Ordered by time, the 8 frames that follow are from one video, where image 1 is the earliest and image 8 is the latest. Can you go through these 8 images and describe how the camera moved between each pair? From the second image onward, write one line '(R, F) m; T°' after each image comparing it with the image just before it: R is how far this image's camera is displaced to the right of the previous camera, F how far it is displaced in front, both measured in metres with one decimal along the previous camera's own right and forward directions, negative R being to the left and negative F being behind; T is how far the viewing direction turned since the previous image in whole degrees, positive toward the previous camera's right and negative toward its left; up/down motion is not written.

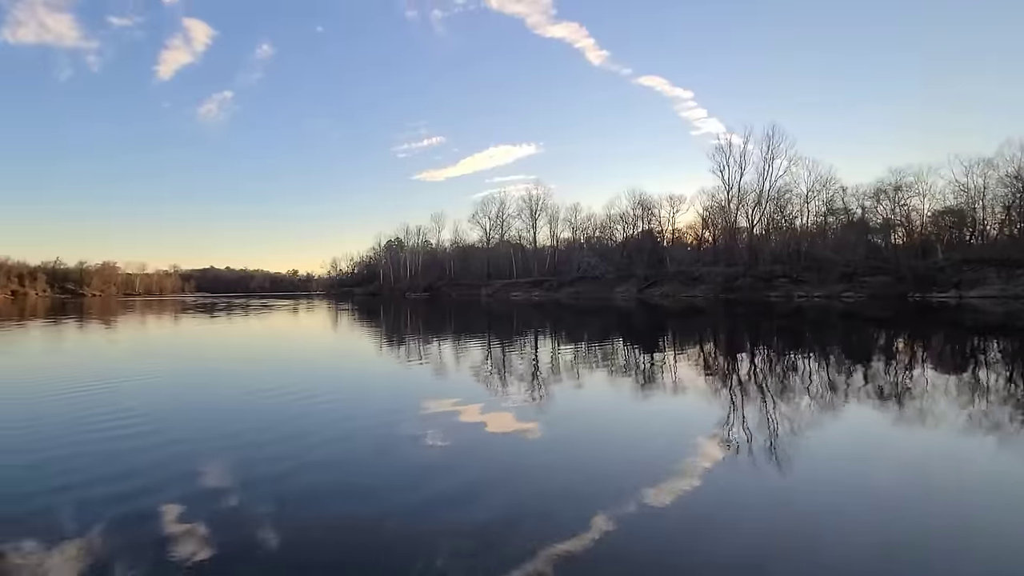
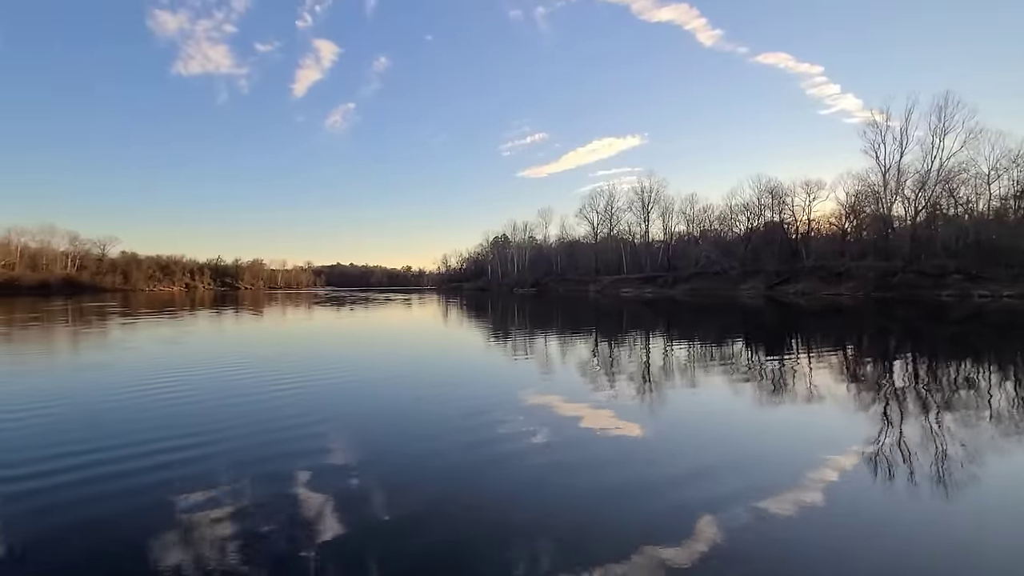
(-0.3, +0.2) m; -12°
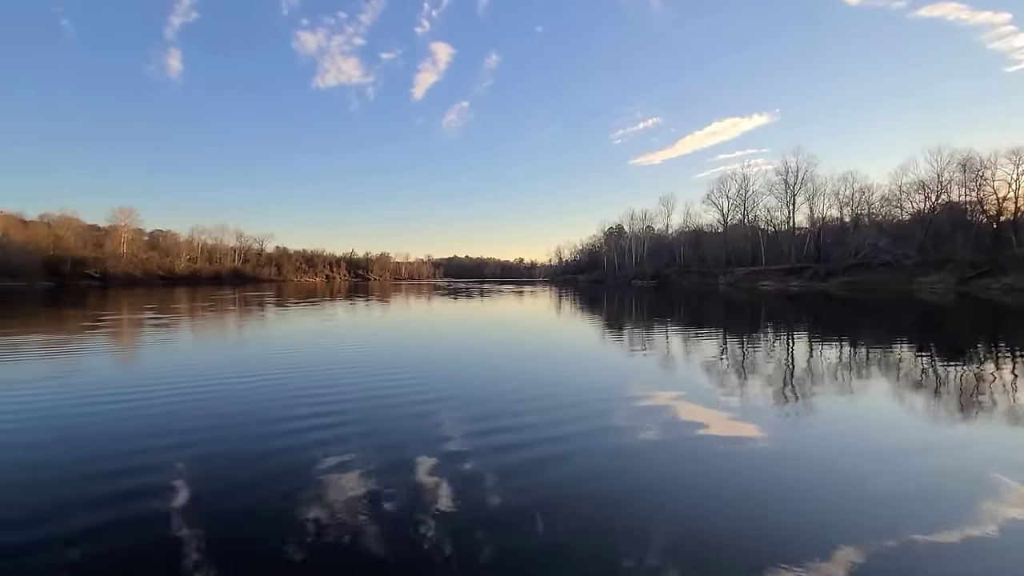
(-0.5, +0.4) m; -13°
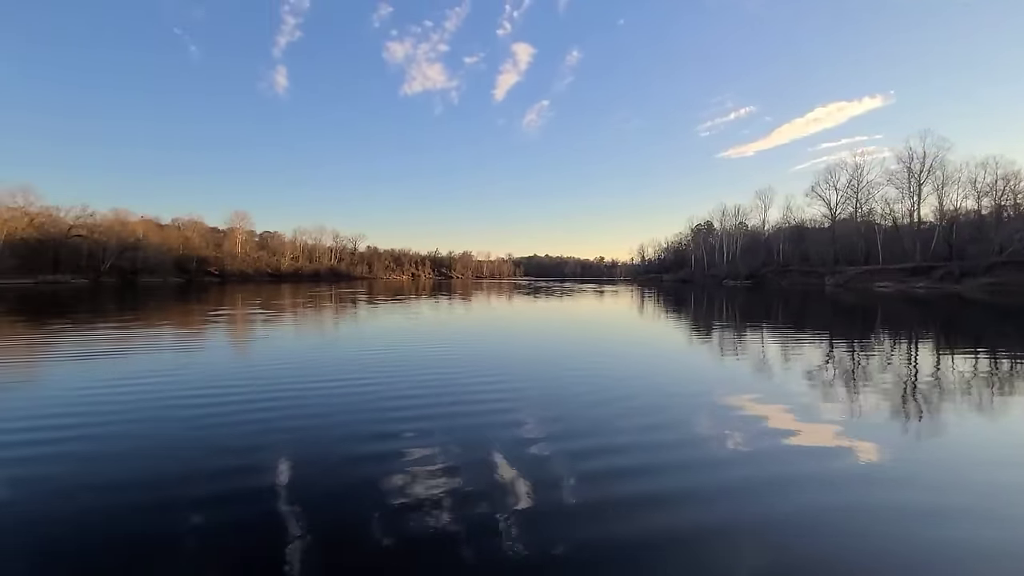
(-0.1, +0.2) m; -9°
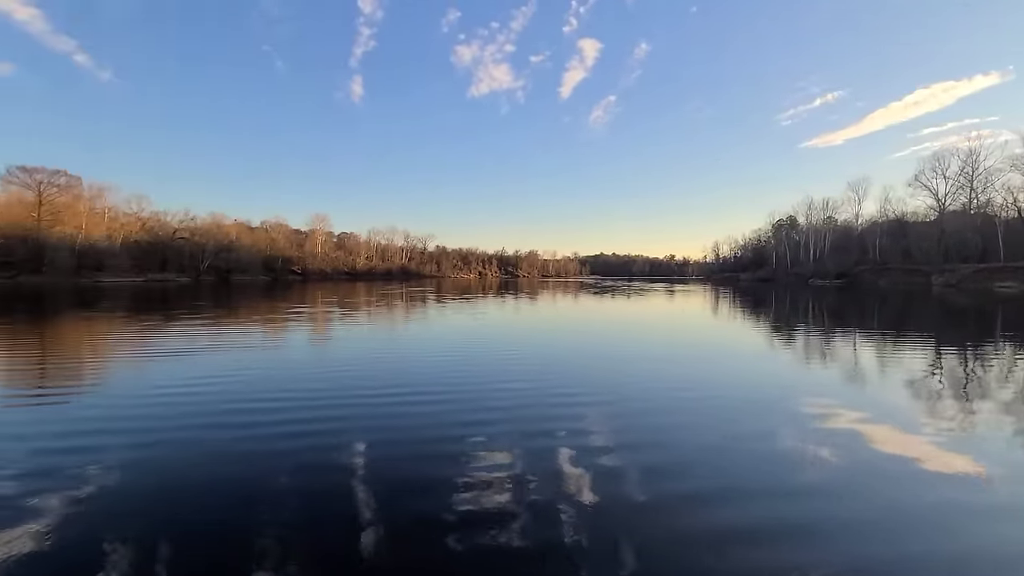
(-0.1, +0.1) m; -8°
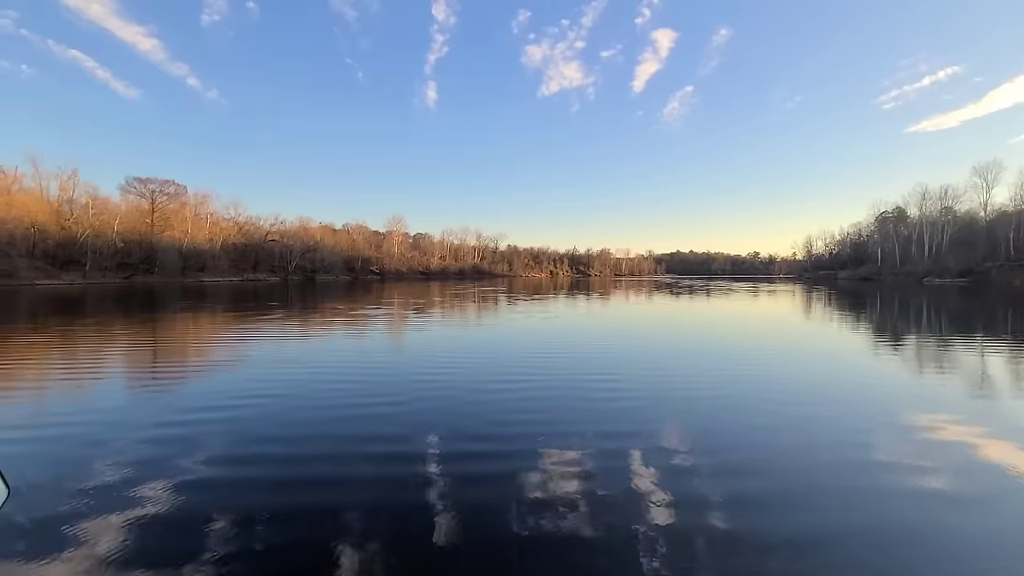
(-0.1, +0.3) m; -8°
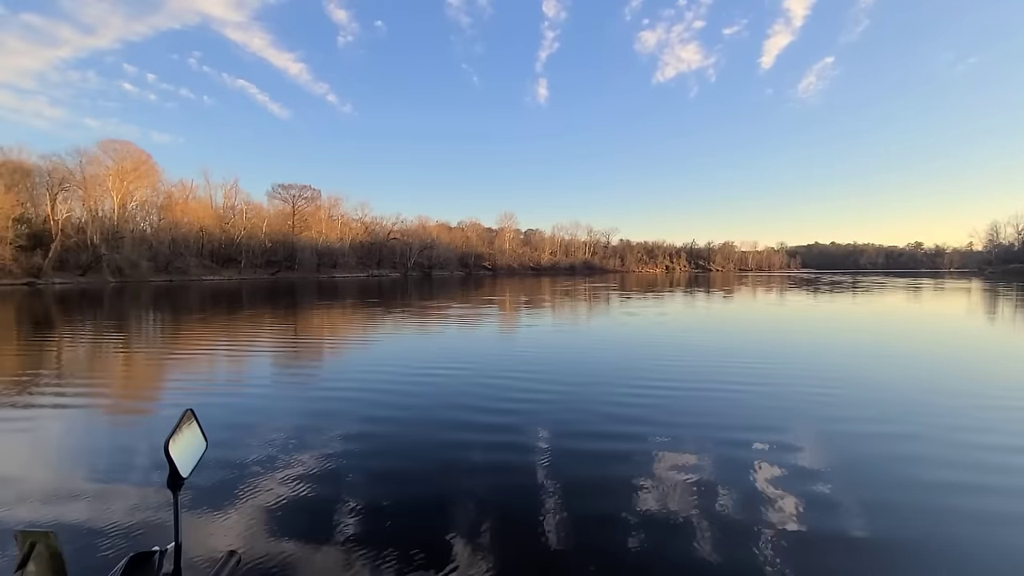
(-0.1, +0.3) m; -13°
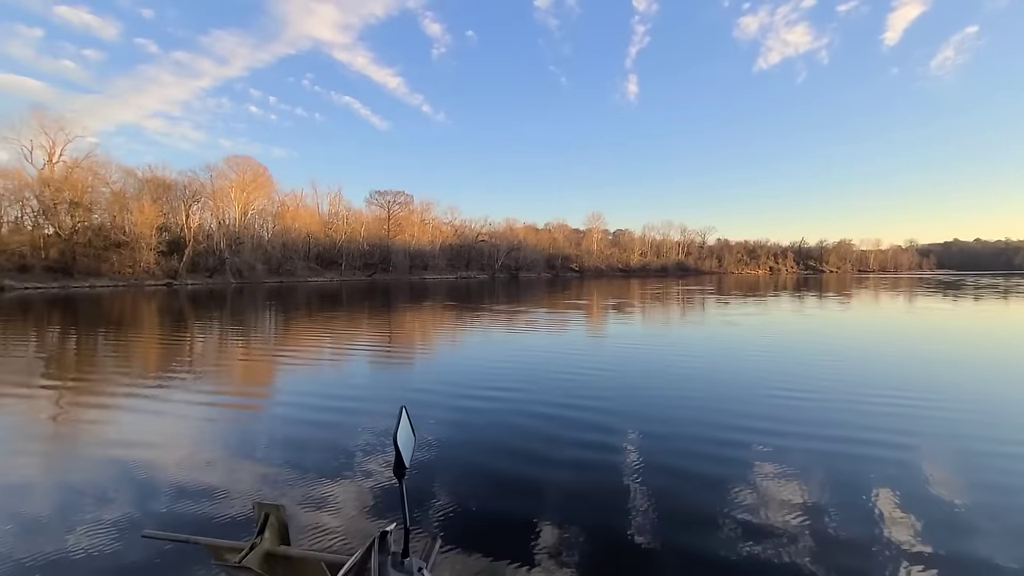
(0.0, +0.2) m; -10°
